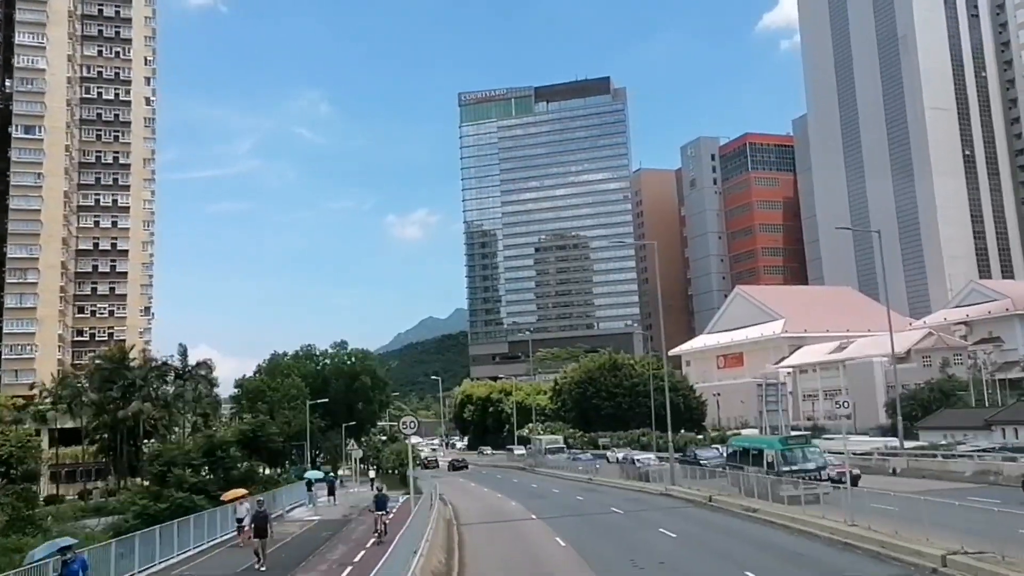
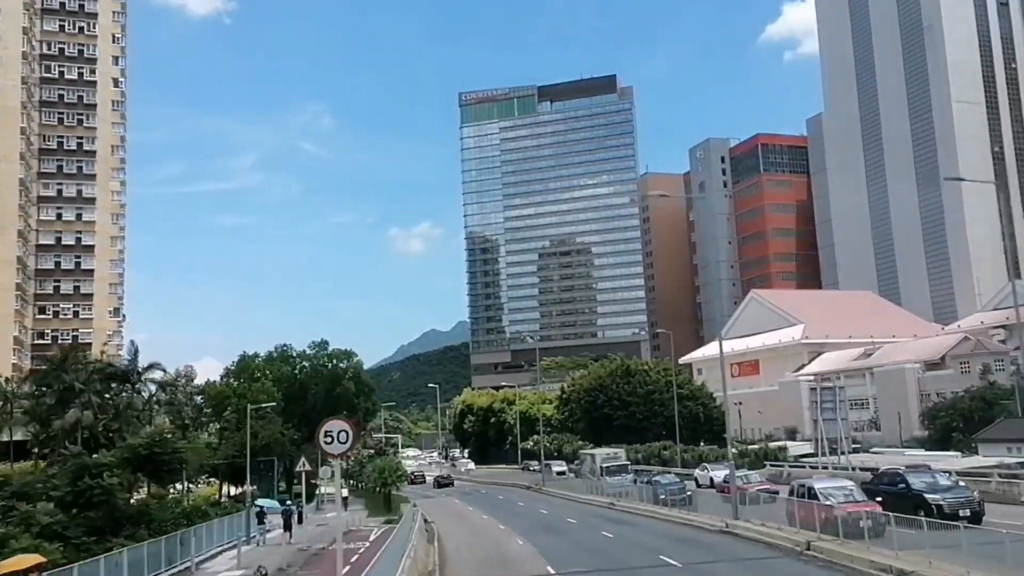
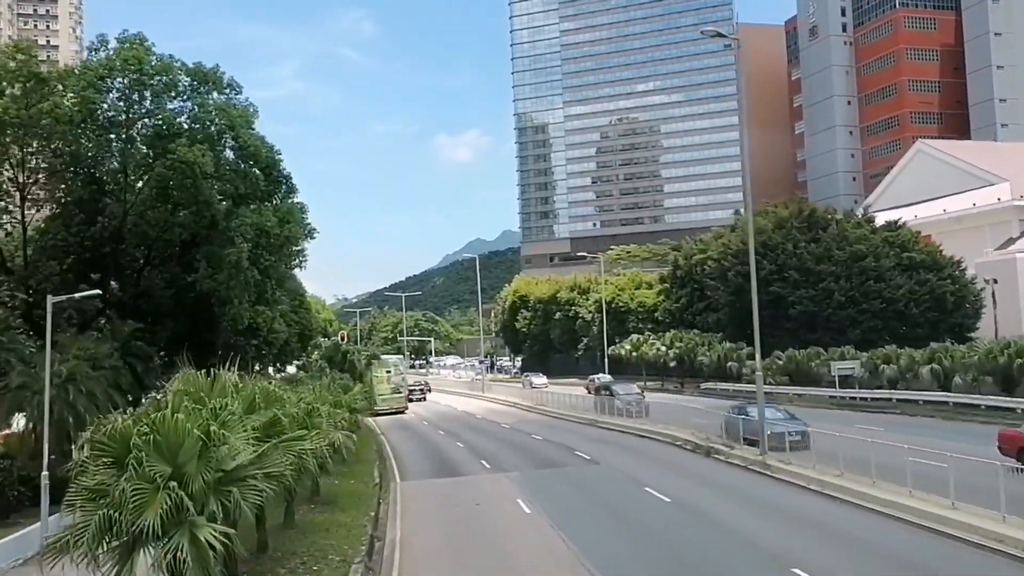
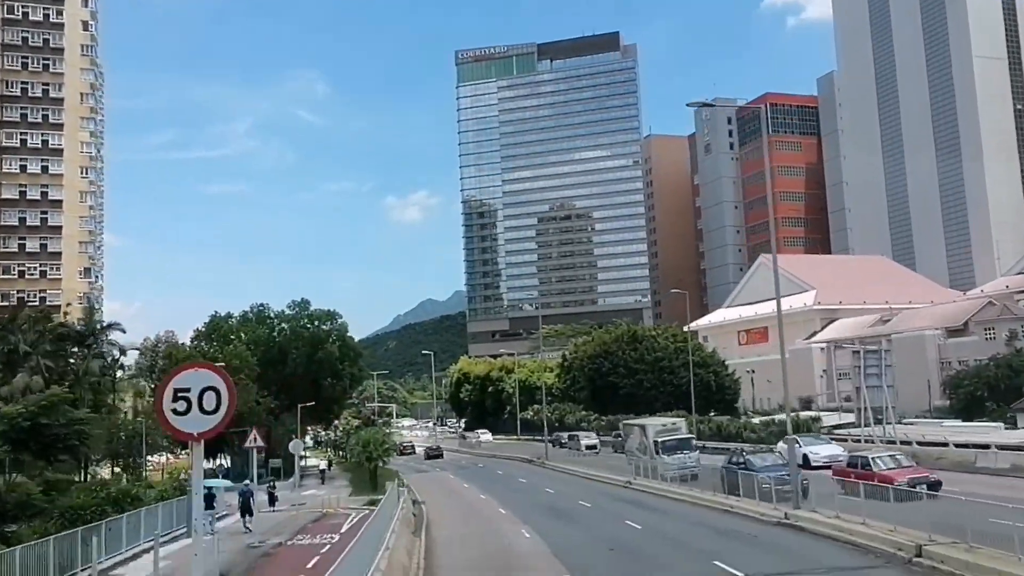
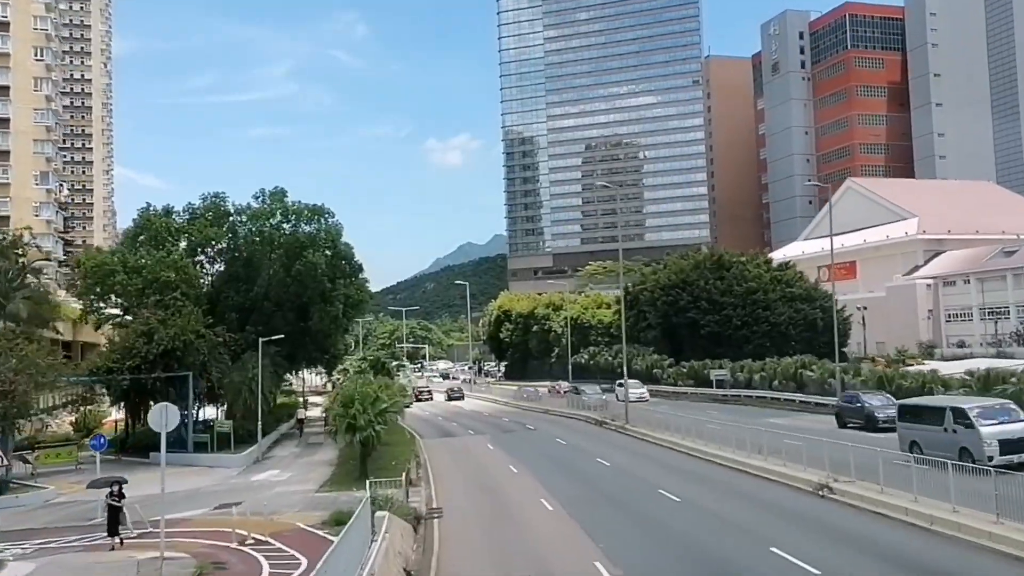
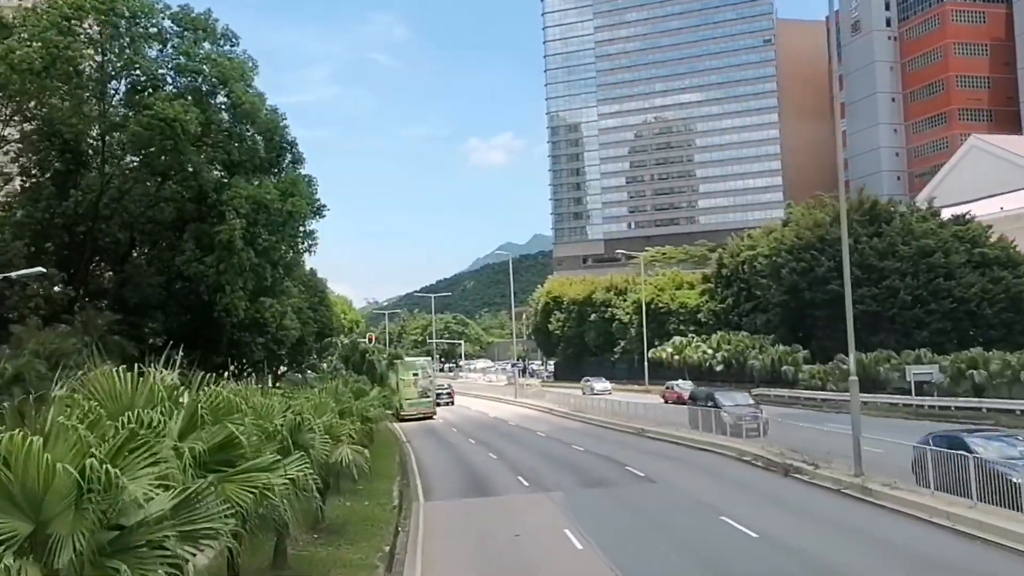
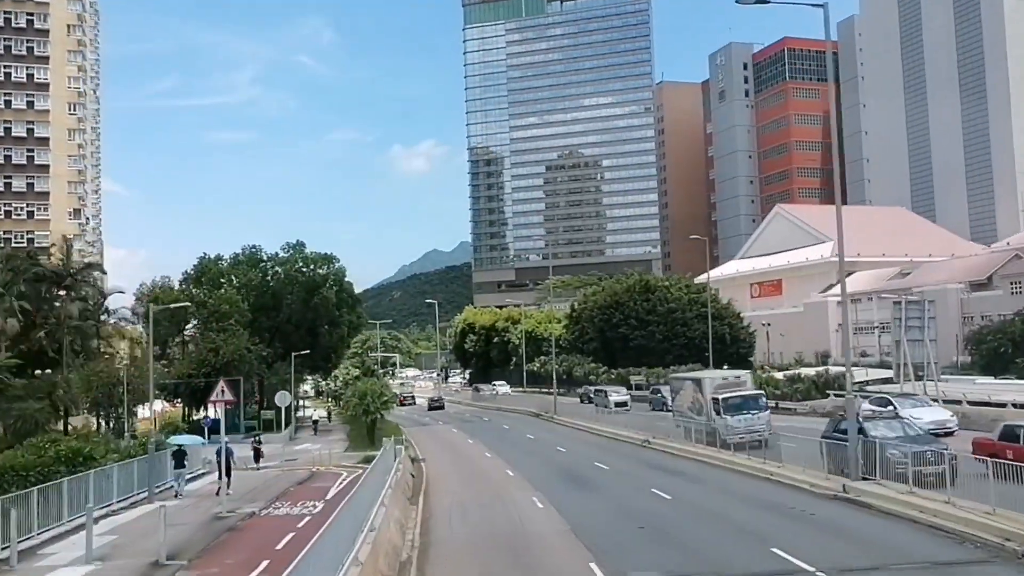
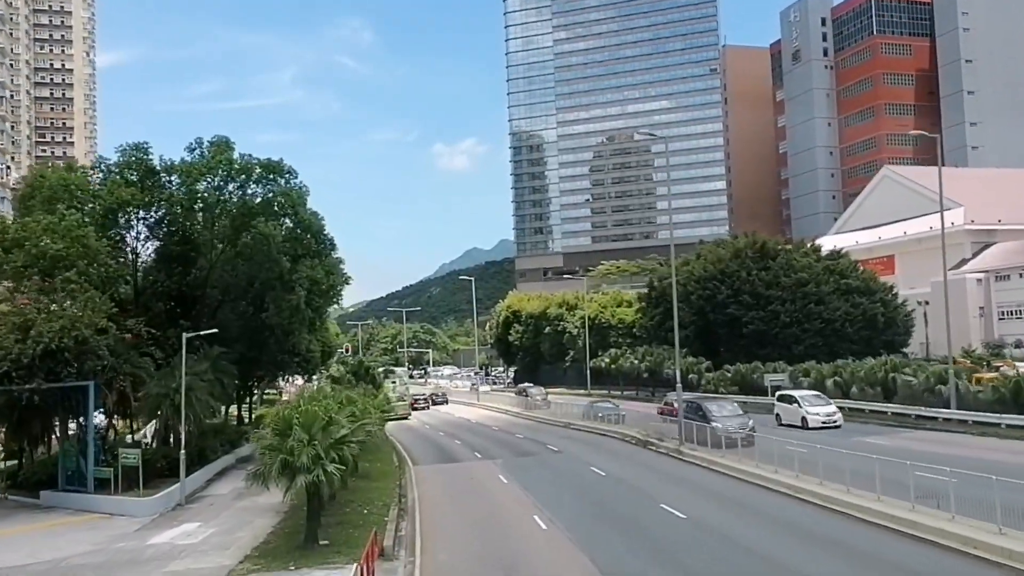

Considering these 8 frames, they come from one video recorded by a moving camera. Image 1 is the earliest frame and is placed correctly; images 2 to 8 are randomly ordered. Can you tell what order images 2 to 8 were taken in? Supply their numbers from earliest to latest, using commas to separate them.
2, 4, 7, 5, 8, 3, 6
